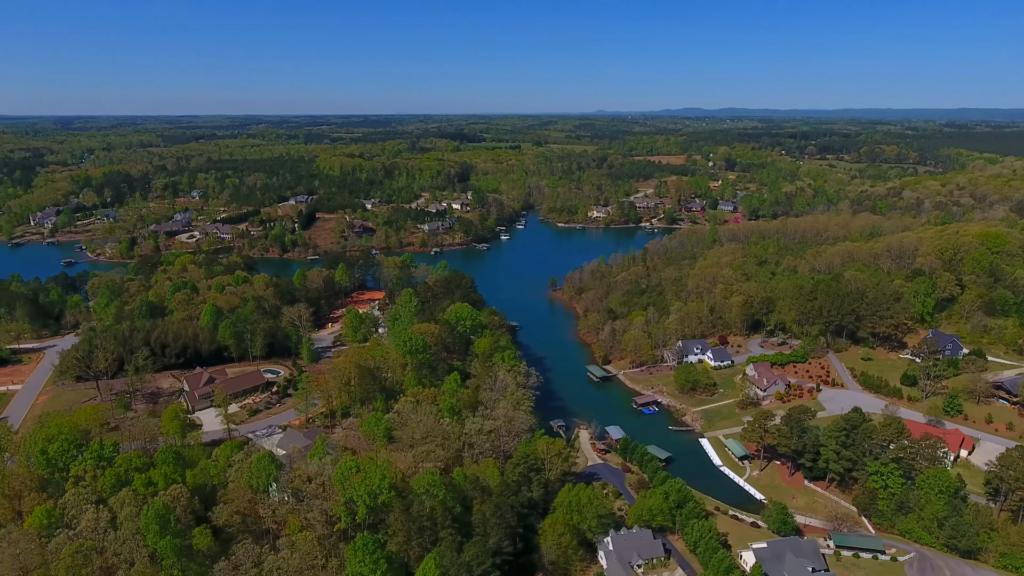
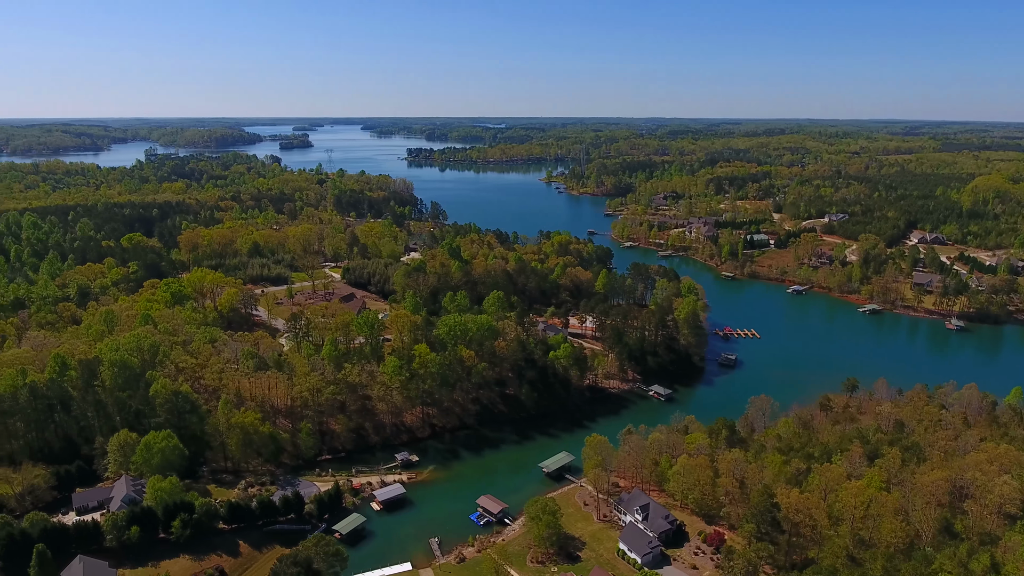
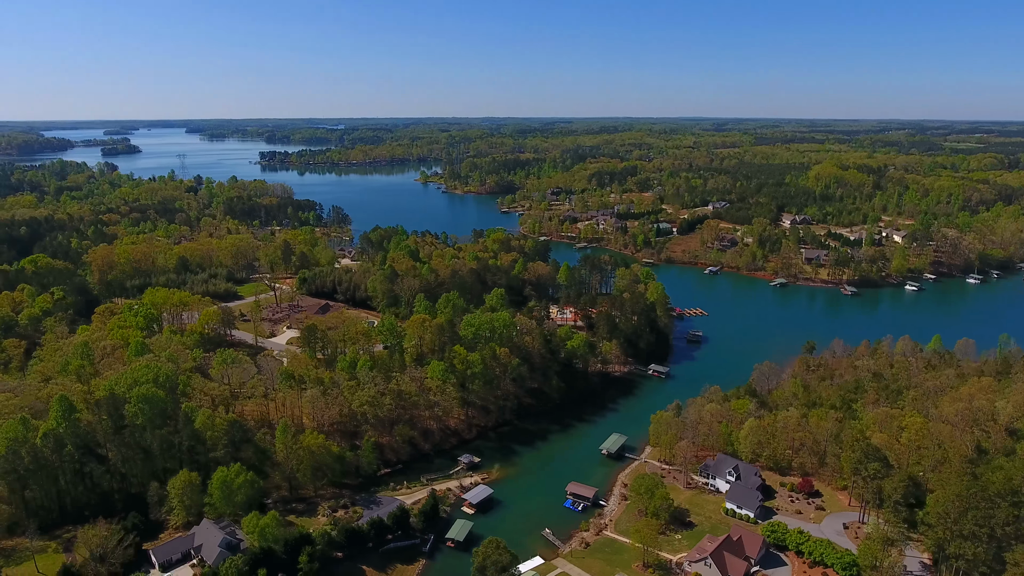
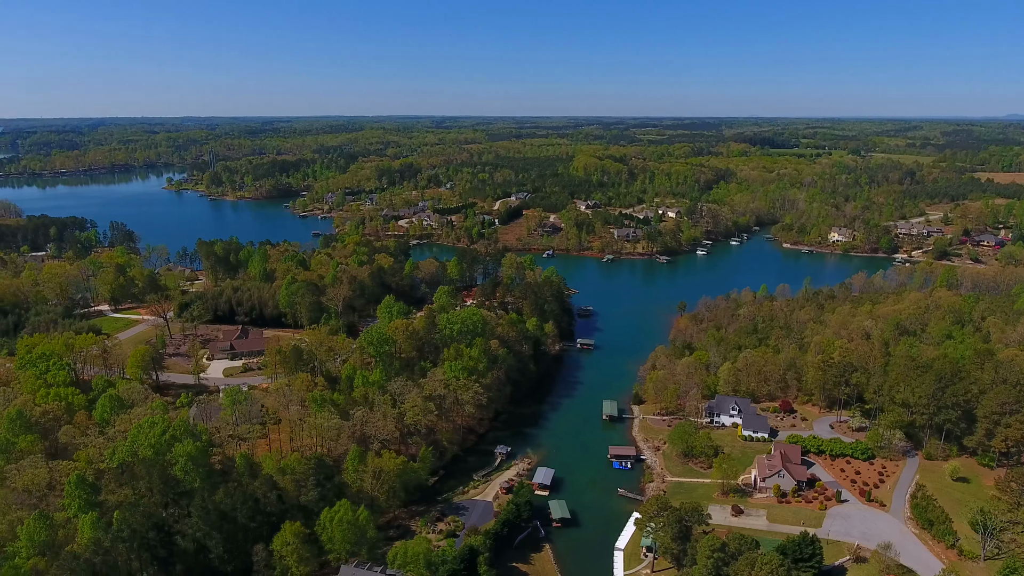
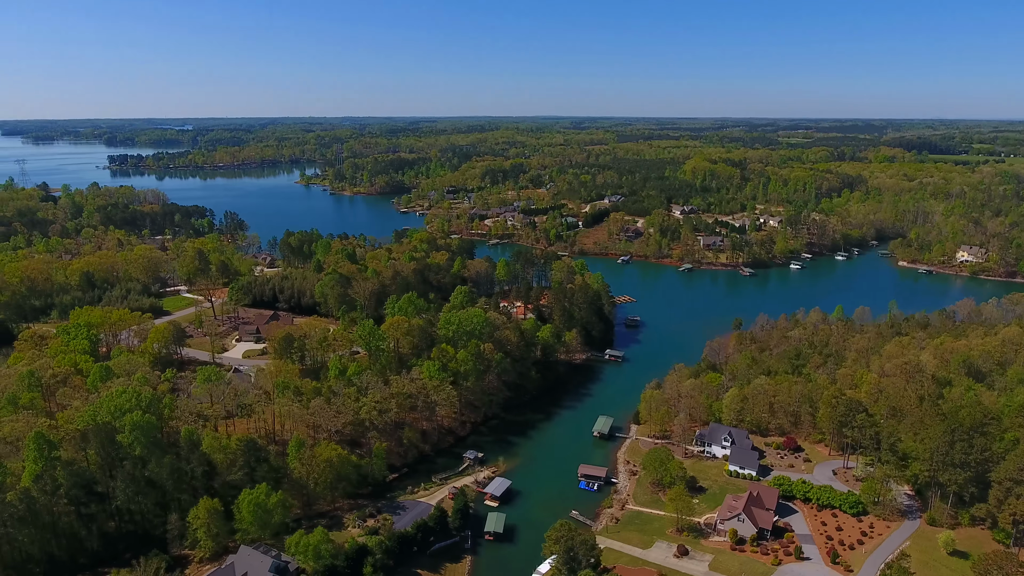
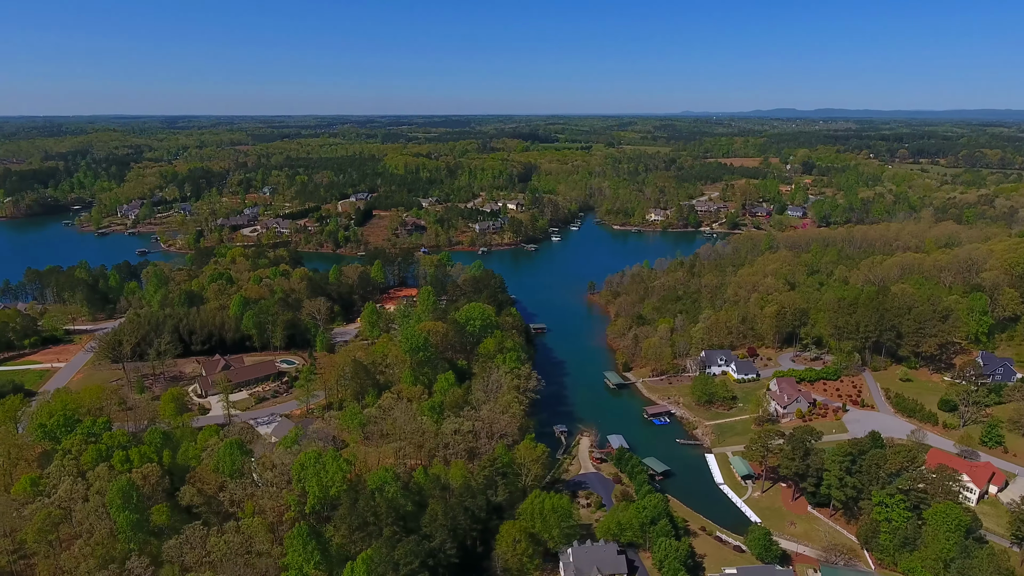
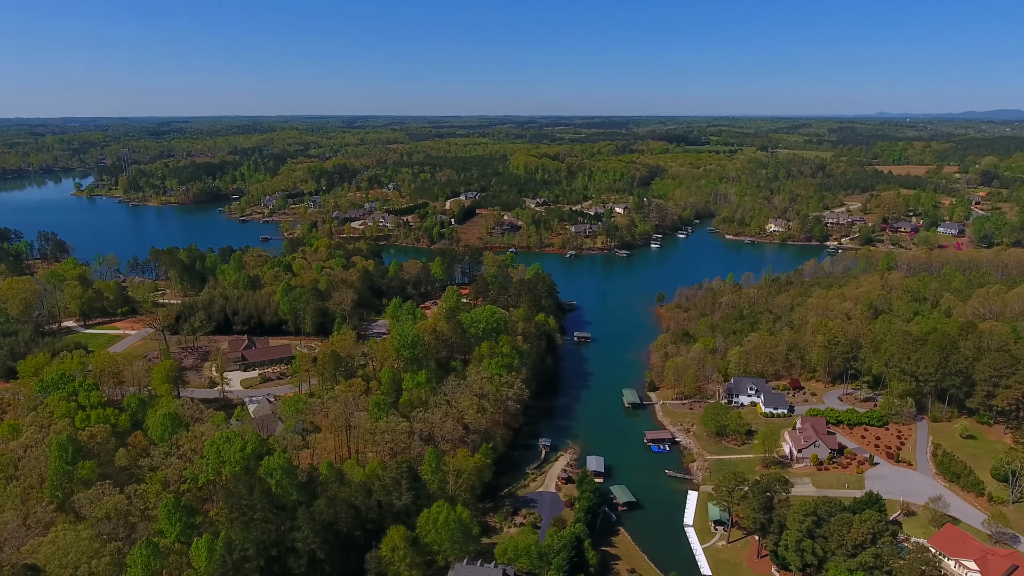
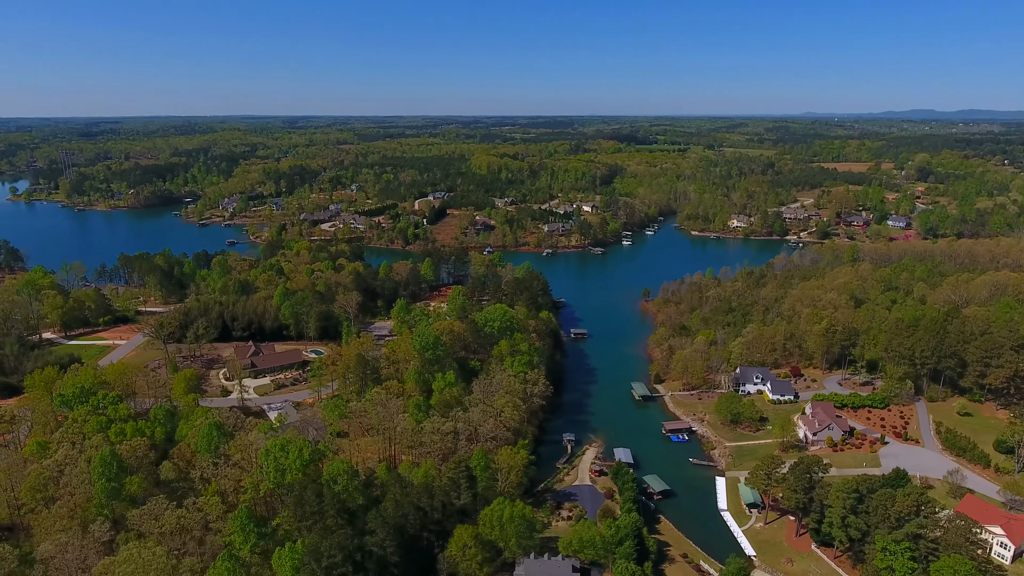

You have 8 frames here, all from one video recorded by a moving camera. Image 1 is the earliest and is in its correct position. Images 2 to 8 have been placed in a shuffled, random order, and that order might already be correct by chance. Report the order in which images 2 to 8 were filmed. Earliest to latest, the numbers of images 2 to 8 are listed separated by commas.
6, 8, 7, 4, 5, 3, 2
